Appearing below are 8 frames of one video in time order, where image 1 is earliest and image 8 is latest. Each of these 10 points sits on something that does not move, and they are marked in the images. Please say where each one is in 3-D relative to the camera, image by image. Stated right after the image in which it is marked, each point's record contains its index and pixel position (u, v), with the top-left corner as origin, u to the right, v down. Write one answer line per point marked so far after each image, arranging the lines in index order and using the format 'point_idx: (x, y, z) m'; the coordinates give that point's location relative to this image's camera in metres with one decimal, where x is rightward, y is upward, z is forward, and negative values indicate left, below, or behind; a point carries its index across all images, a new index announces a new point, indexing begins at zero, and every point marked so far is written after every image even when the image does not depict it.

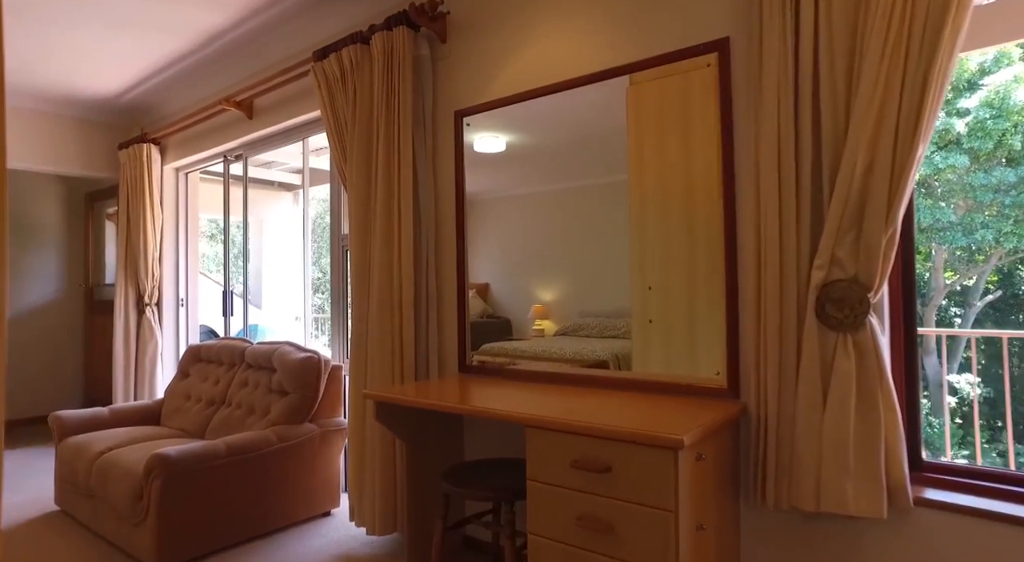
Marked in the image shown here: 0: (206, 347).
0: (-1.7, -0.4, +3.1) m
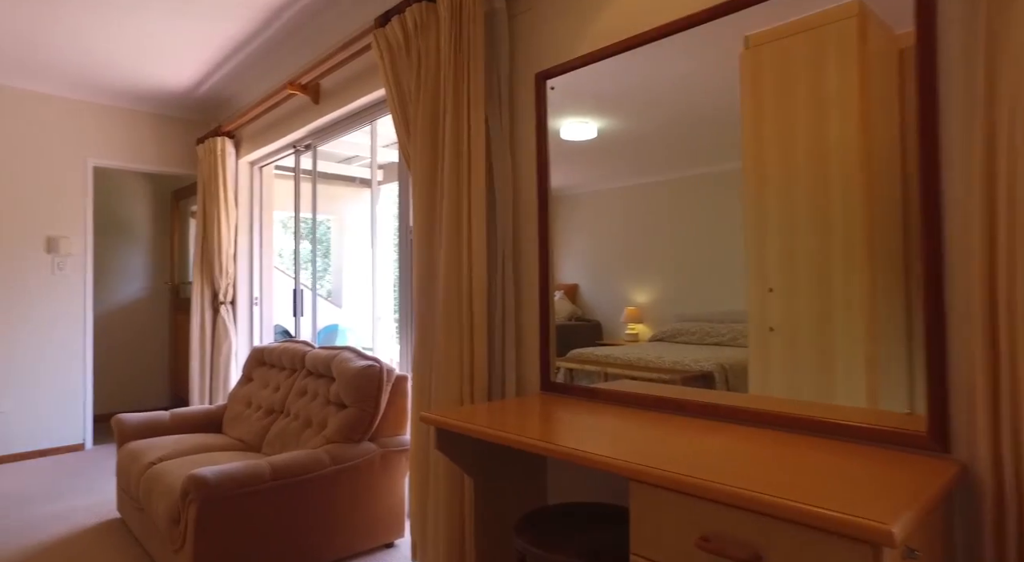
0: (-1.2, -0.4, +2.9) m
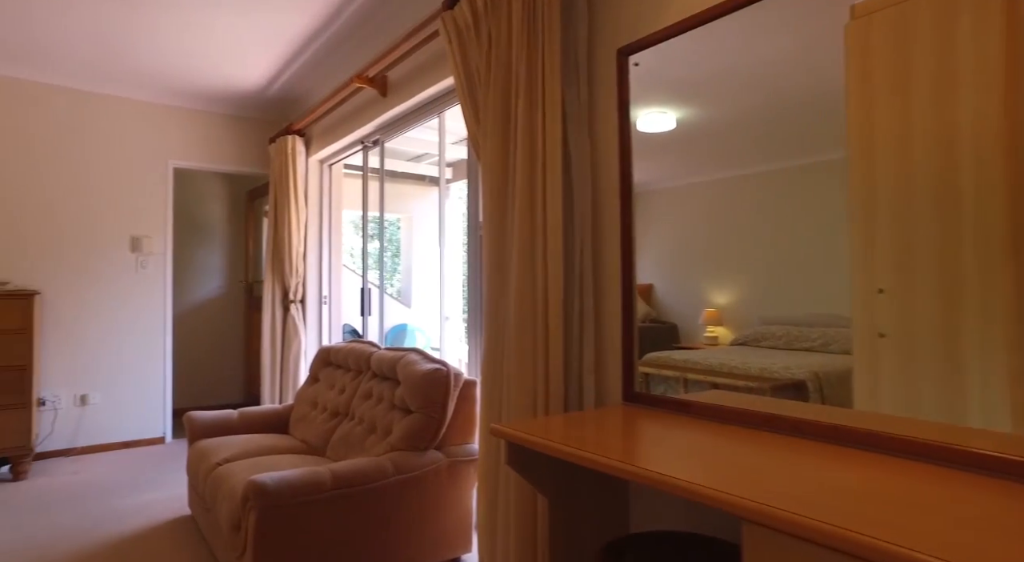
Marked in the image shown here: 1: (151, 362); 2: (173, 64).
0: (-0.9, -0.3, +2.8) m
1: (-2.4, -0.5, +3.9) m
2: (-2.0, +1.3, +3.5) m
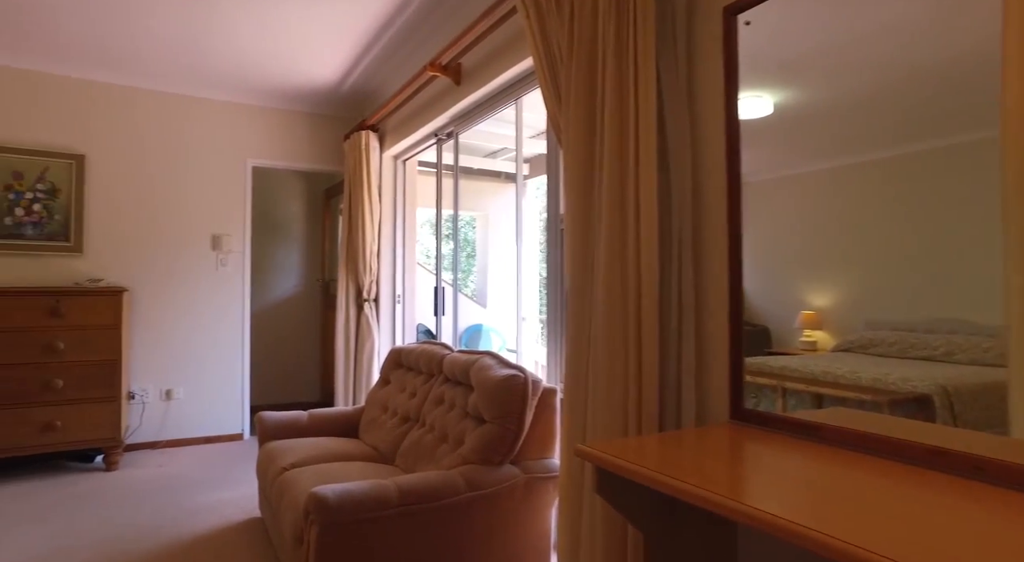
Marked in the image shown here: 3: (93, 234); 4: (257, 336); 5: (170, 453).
0: (-0.5, -0.3, +2.7) m
1: (-1.9, -0.5, +4.0) m
2: (-1.6, +1.3, +3.5) m
3: (-2.6, +0.3, +3.6) m
4: (-2.0, -0.4, +4.6) m
5: (-2.1, -1.1, +3.6) m
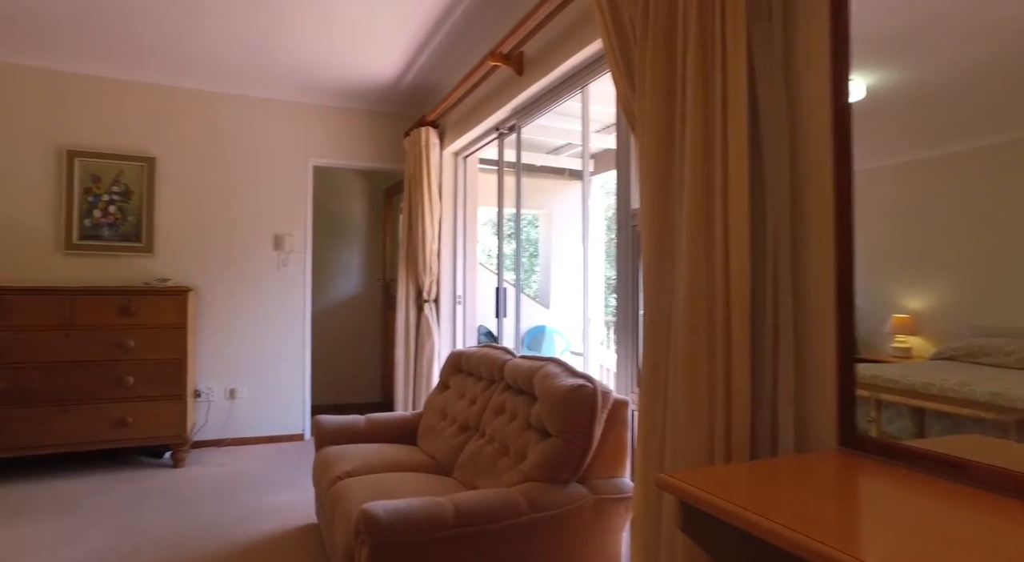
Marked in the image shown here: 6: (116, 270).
0: (-0.2, -0.3, +2.6) m
1: (-1.5, -0.5, +4.0) m
2: (-1.2, +1.3, +3.4) m
3: (-2.2, +0.3, +3.7) m
4: (-1.5, -0.4, +4.6) m
5: (-1.8, -1.1, +3.7) m
6: (-2.4, +0.1, +3.6) m
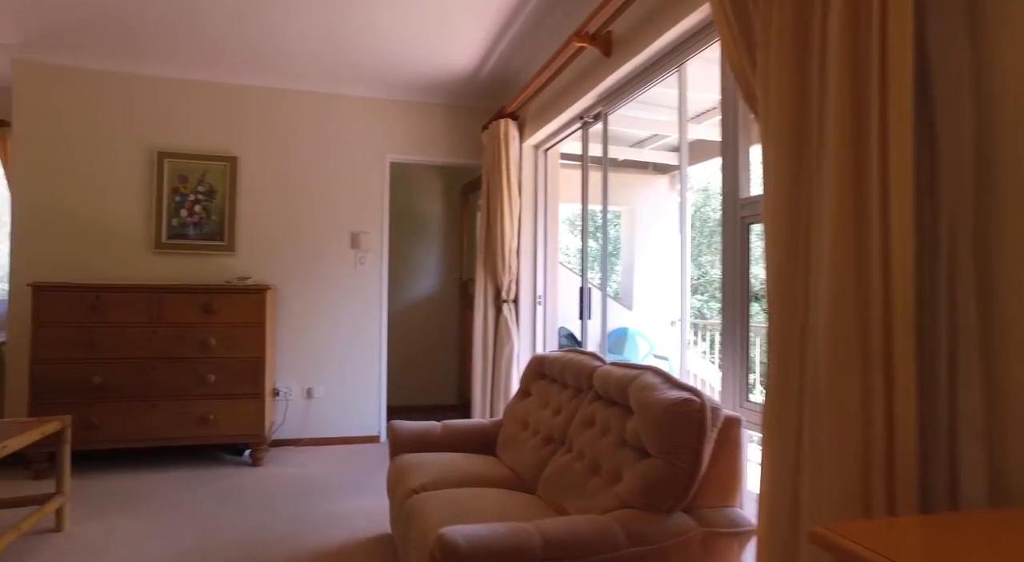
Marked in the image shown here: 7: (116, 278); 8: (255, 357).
0: (+0.1, -0.3, +2.4) m
1: (-1.0, -0.5, +3.9) m
2: (-0.7, +1.3, +3.4) m
3: (-1.7, +0.3, +3.7) m
4: (-0.9, -0.4, +4.6) m
5: (-1.3, -1.1, +3.6) m
6: (-1.9, +0.1, +3.6) m
7: (-2.4, 0.0, +3.5) m
8: (-1.4, -0.4, +3.2) m
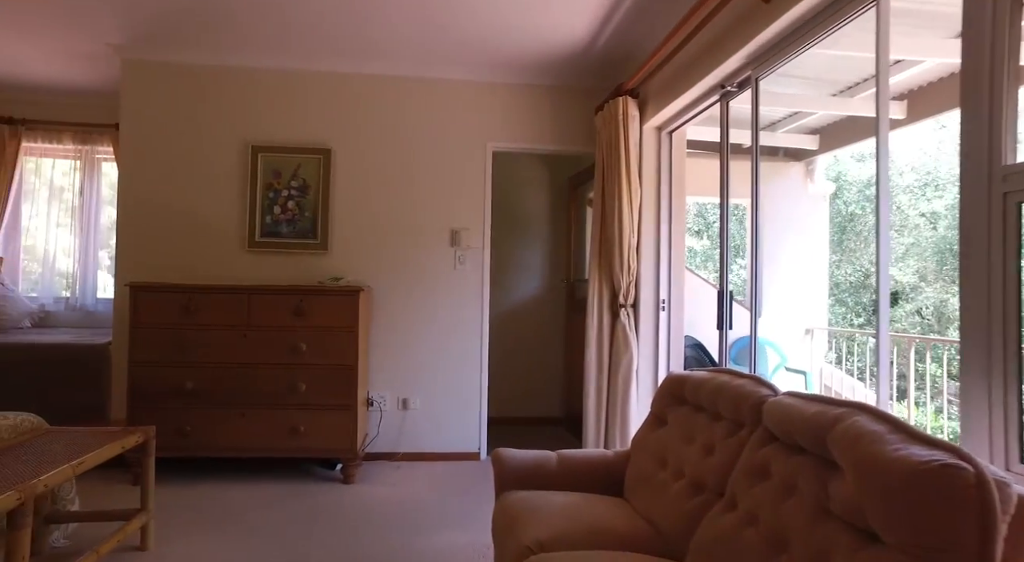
0: (+0.6, -0.3, +1.9) m
1: (-0.3, -0.5, +3.6) m
2: (-0.1, +1.3, +3.0) m
3: (-1.0, +0.3, +3.5) m
4: (-0.1, -0.4, +4.2) m
5: (-0.6, -1.1, +3.4) m
6: (-1.3, +0.1, +3.5) m
7: (-1.7, 0.0, +3.4) m
8: (-0.8, -0.4, +2.9) m
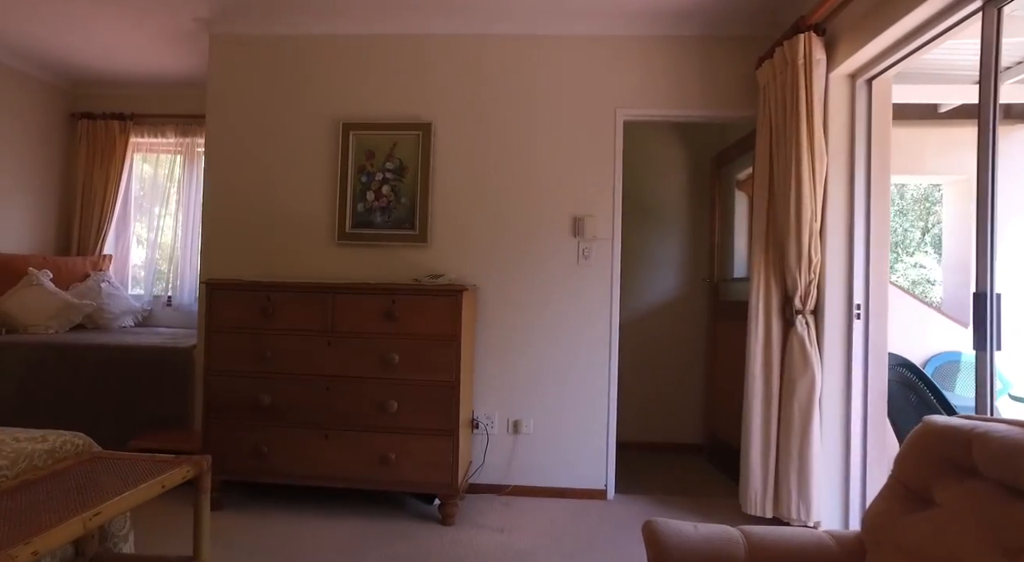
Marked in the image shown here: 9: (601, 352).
0: (+0.9, -0.3, +1.1) m
1: (+0.4, -0.5, +2.9) m
2: (+0.5, +1.3, +2.3) m
3: (-0.4, +0.3, +3.0) m
4: (+0.7, -0.4, +3.5) m
5: (0.0, -1.1, +2.8) m
6: (-0.6, +0.1, +3.0) m
7: (-1.1, 0.0, +3.0) m
8: (-0.3, -0.4, +2.4) m
9: (+0.4, -0.4, +2.9) m
